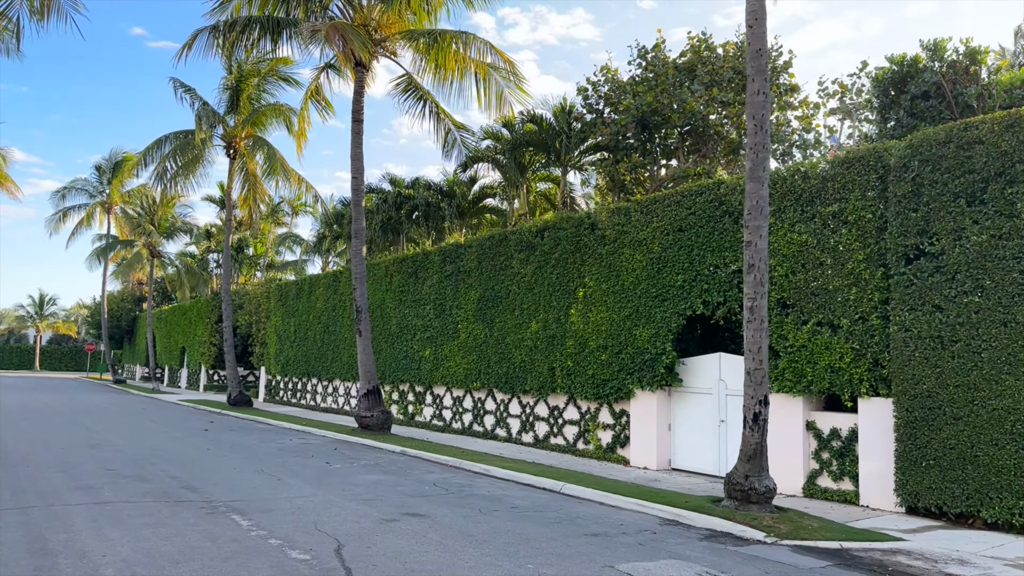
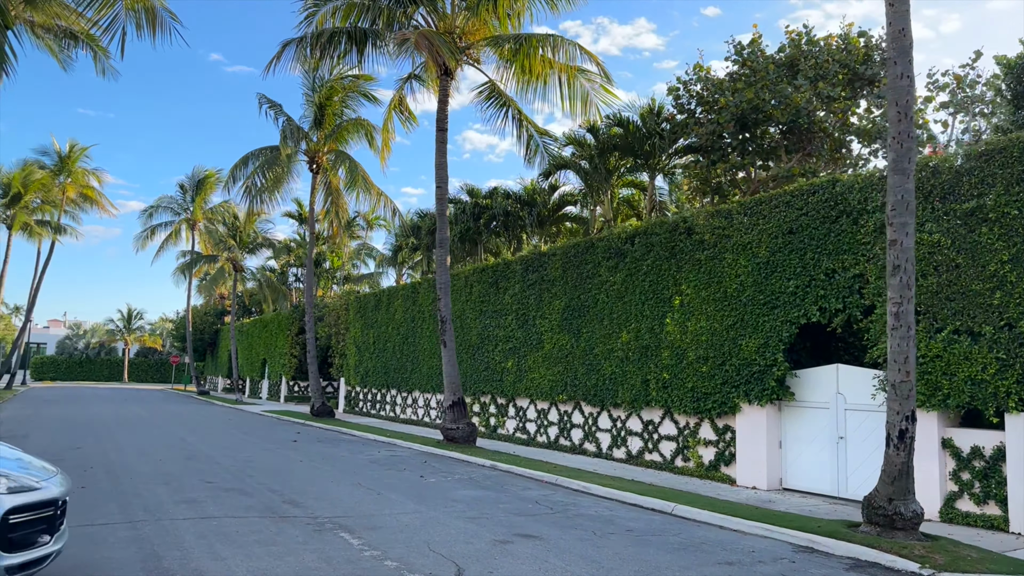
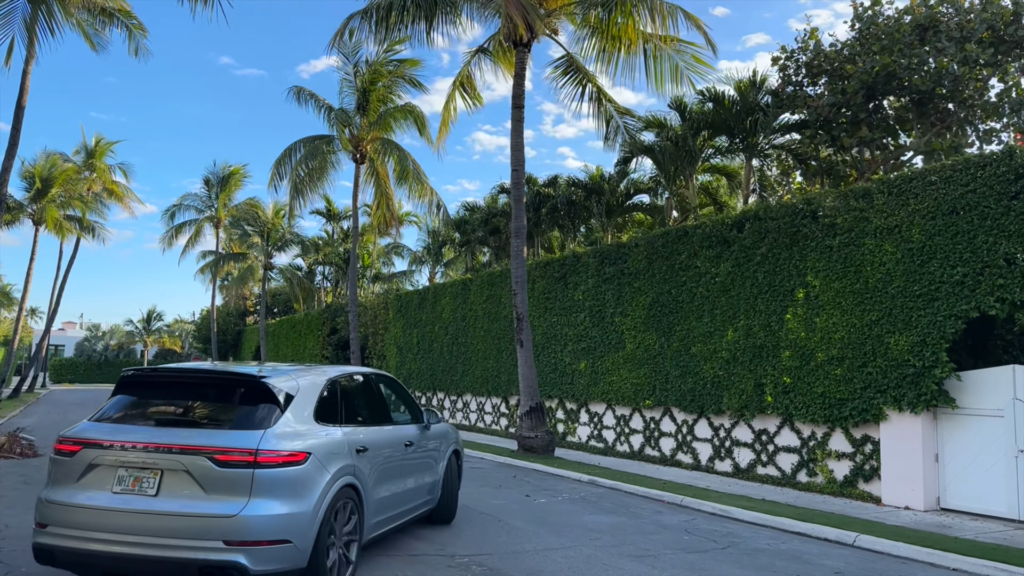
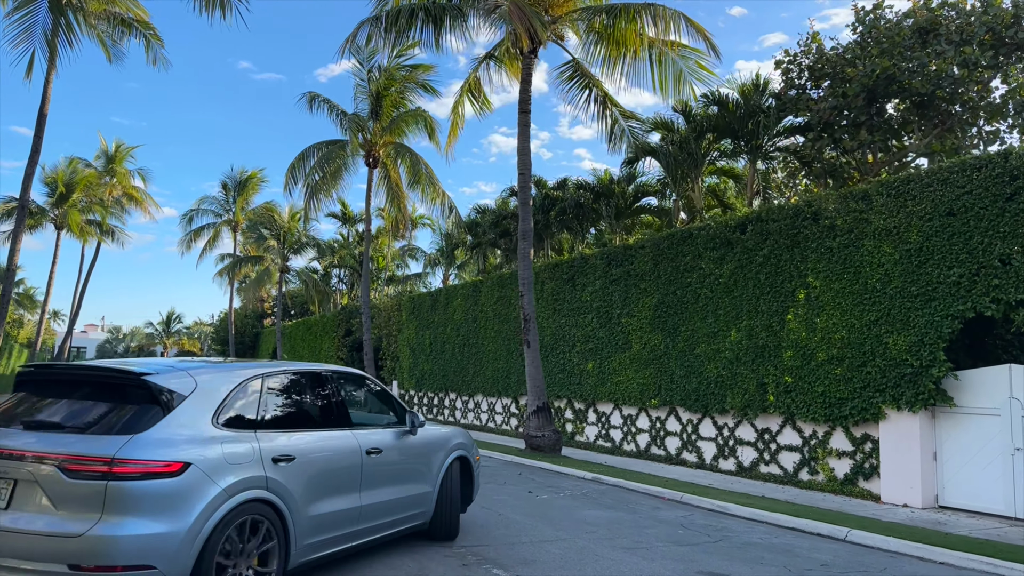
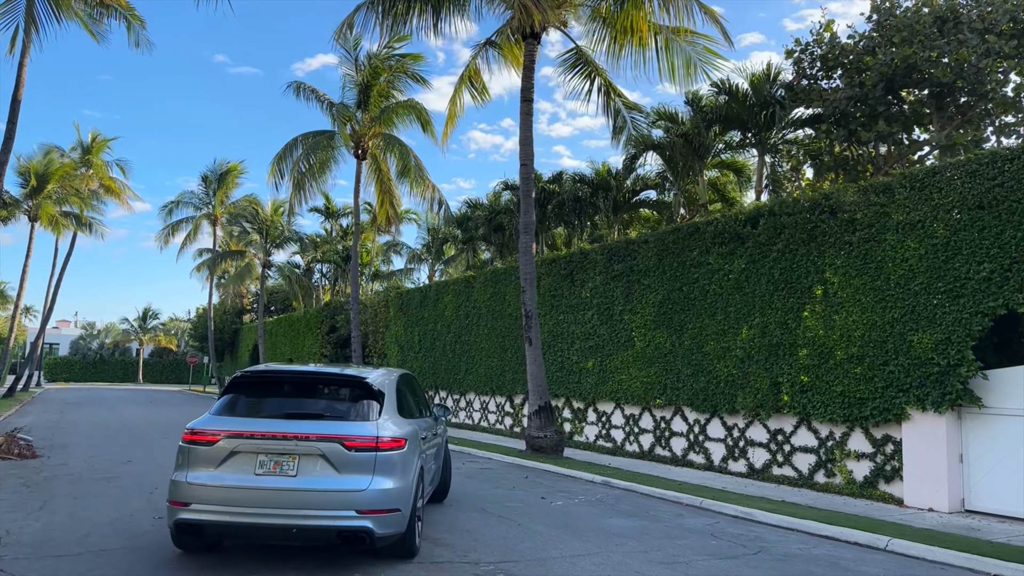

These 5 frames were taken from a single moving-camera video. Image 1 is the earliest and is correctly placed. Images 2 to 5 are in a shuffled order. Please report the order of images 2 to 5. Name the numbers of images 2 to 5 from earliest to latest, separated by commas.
2, 4, 3, 5
